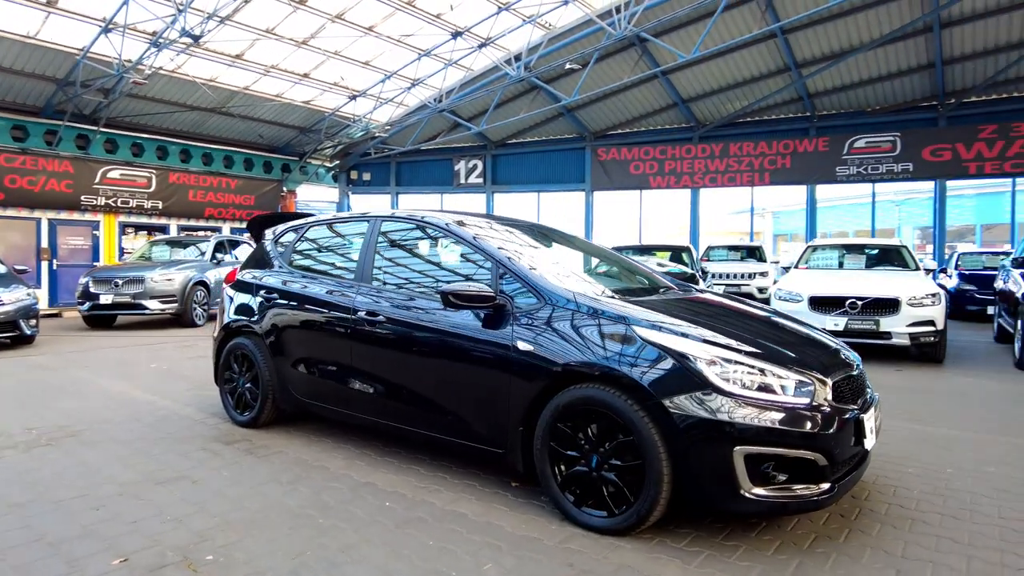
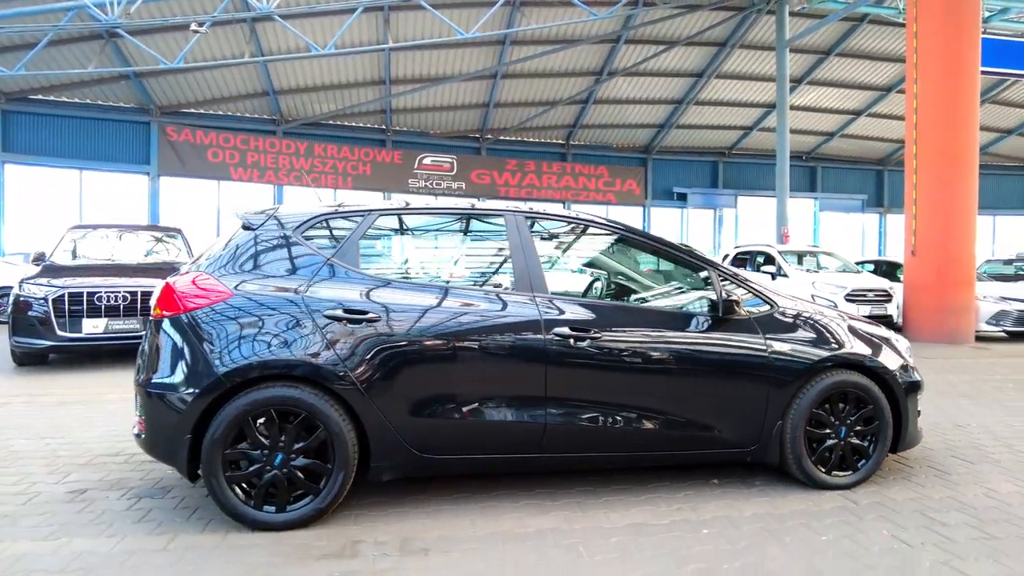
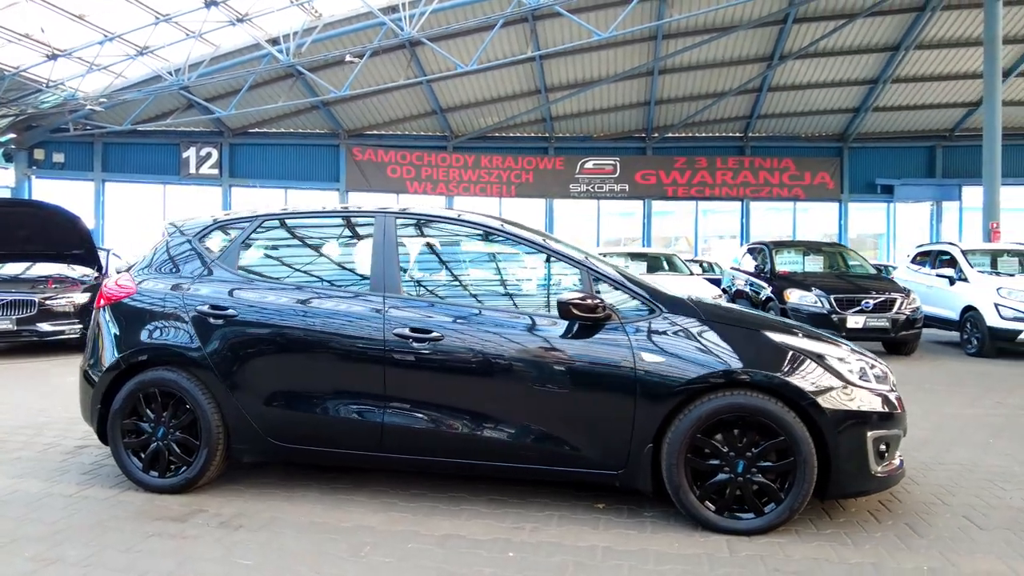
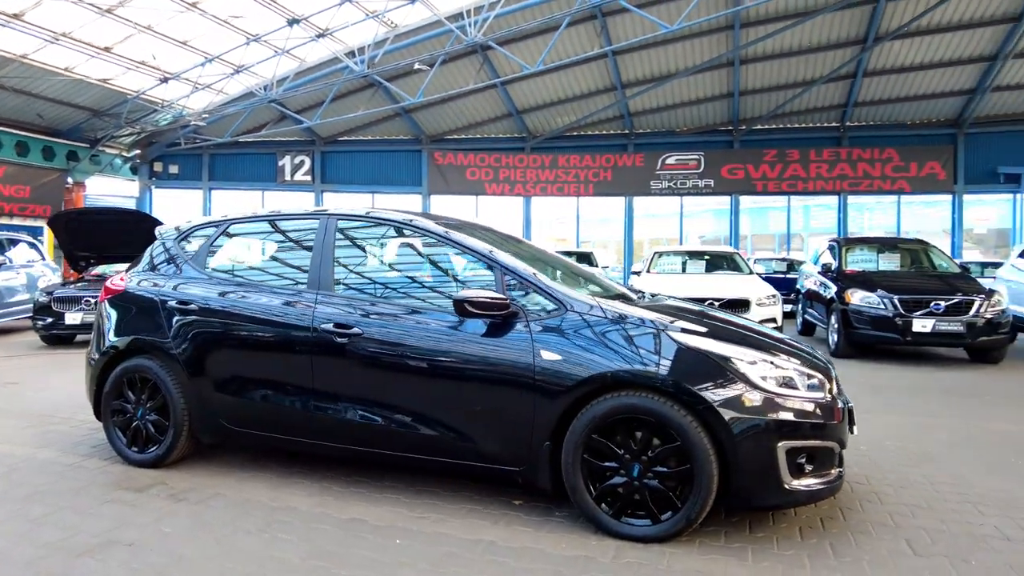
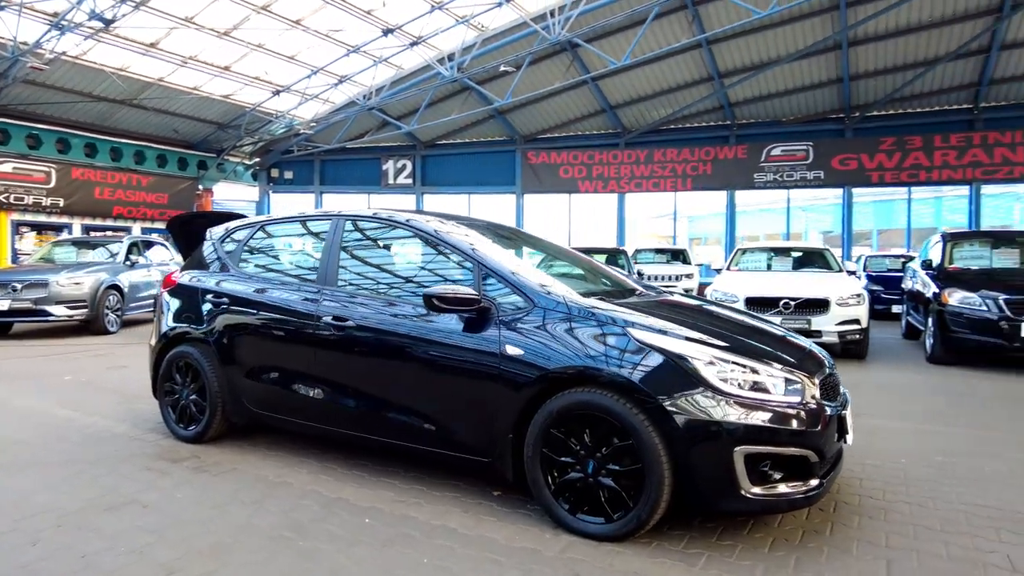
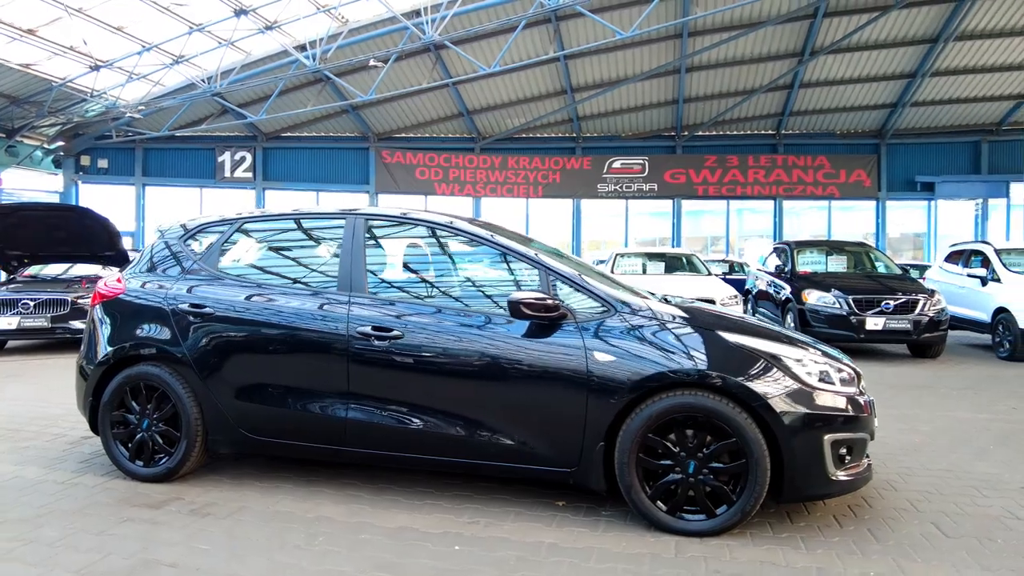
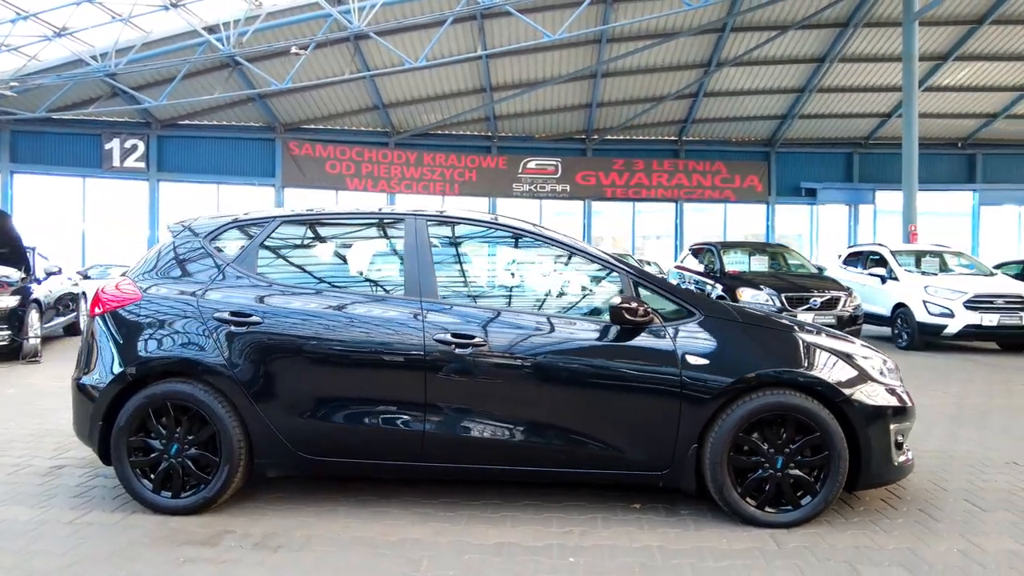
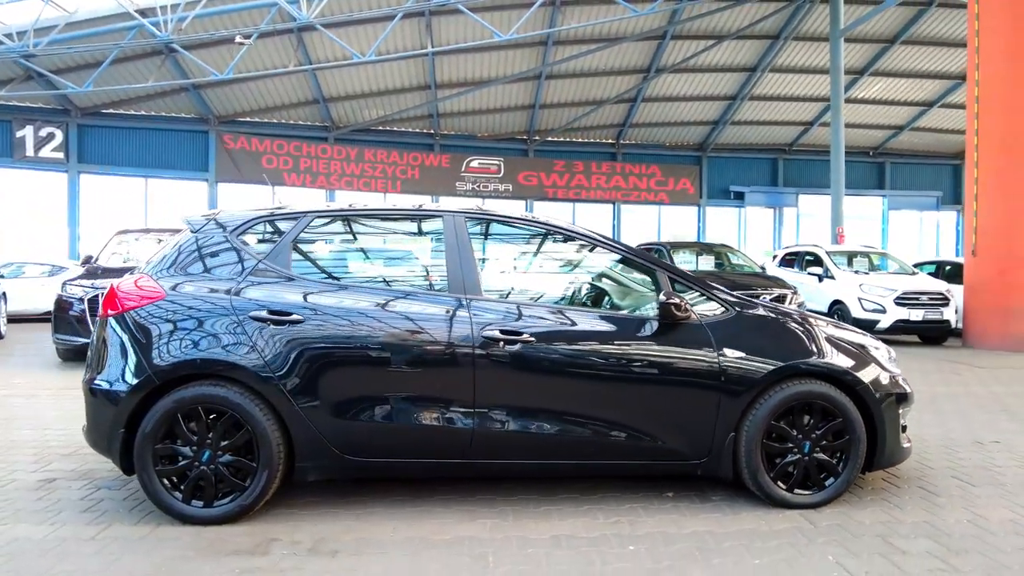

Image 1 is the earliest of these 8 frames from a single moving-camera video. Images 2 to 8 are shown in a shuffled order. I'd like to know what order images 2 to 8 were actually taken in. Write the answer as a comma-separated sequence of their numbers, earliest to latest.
5, 4, 6, 3, 7, 8, 2
